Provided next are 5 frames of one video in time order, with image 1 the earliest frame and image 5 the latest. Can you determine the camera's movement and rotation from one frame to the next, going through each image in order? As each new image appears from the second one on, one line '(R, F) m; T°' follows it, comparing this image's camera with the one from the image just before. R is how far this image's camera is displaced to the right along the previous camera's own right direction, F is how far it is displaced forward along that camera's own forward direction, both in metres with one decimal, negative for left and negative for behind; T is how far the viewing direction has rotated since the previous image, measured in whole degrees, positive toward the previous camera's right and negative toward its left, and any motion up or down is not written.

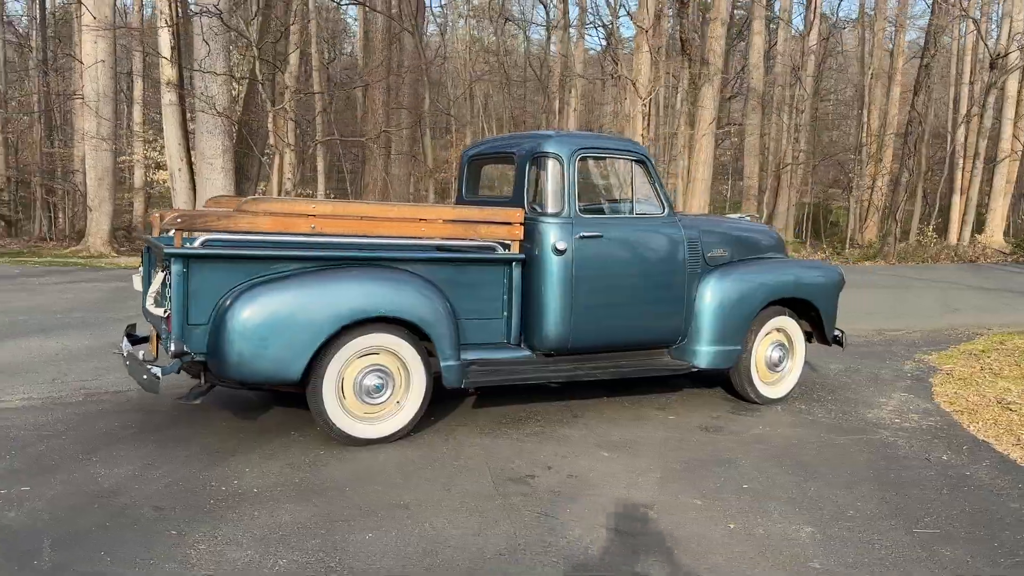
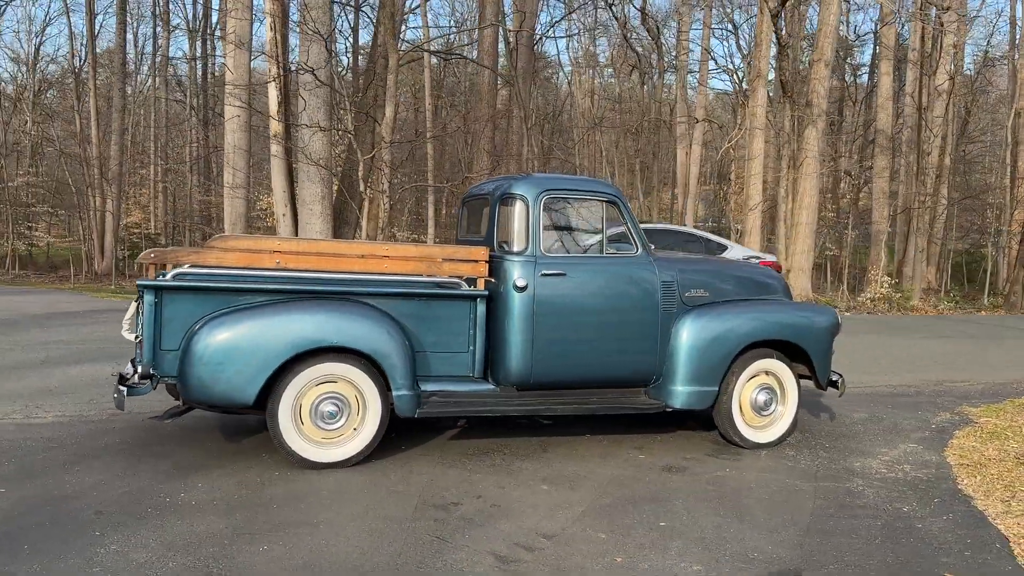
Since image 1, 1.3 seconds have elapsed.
(+1.1, -0.1) m; -9°
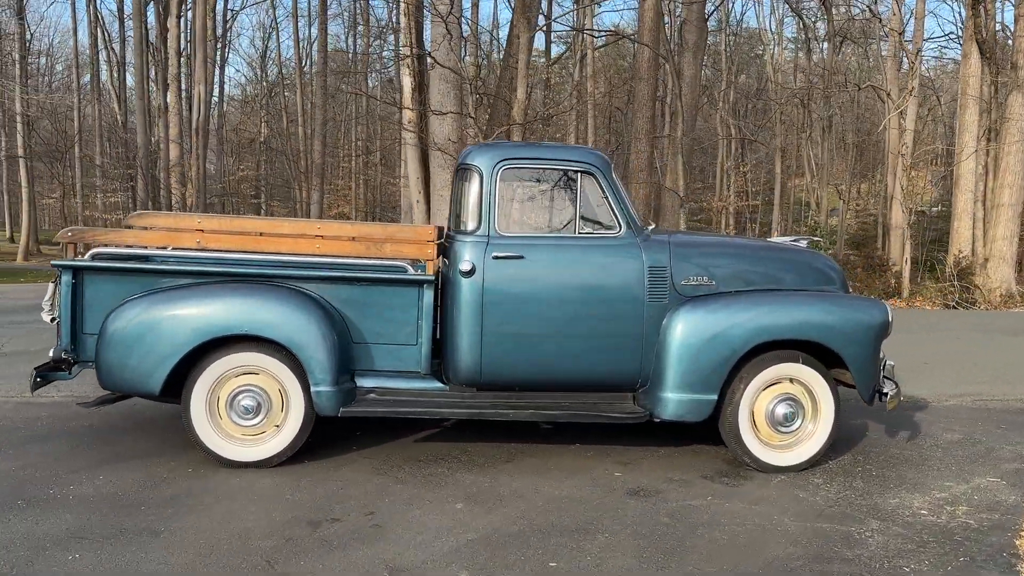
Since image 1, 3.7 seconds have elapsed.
(+1.4, +0.9) m; -14°
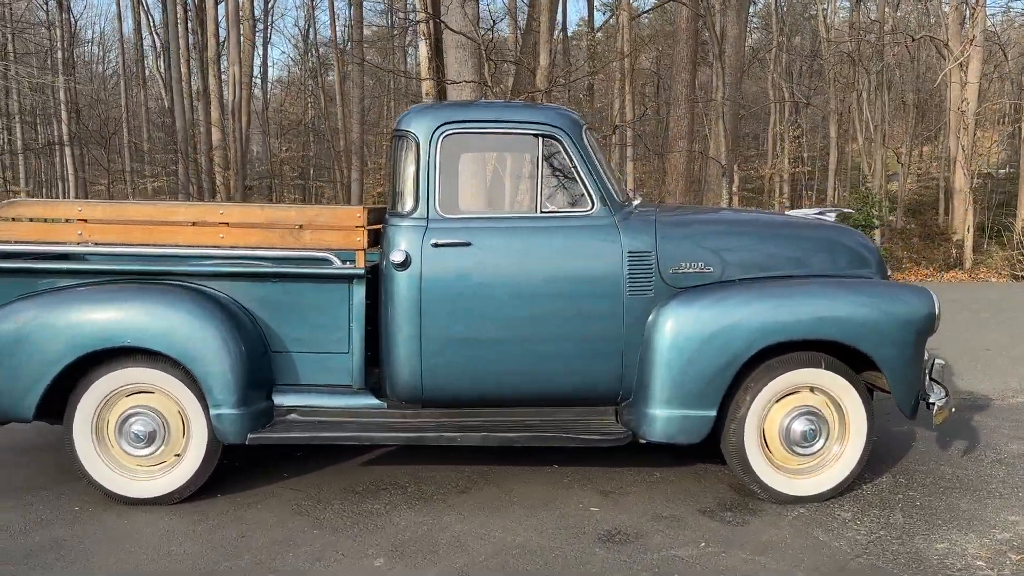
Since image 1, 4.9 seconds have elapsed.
(+0.5, +0.9) m; -4°
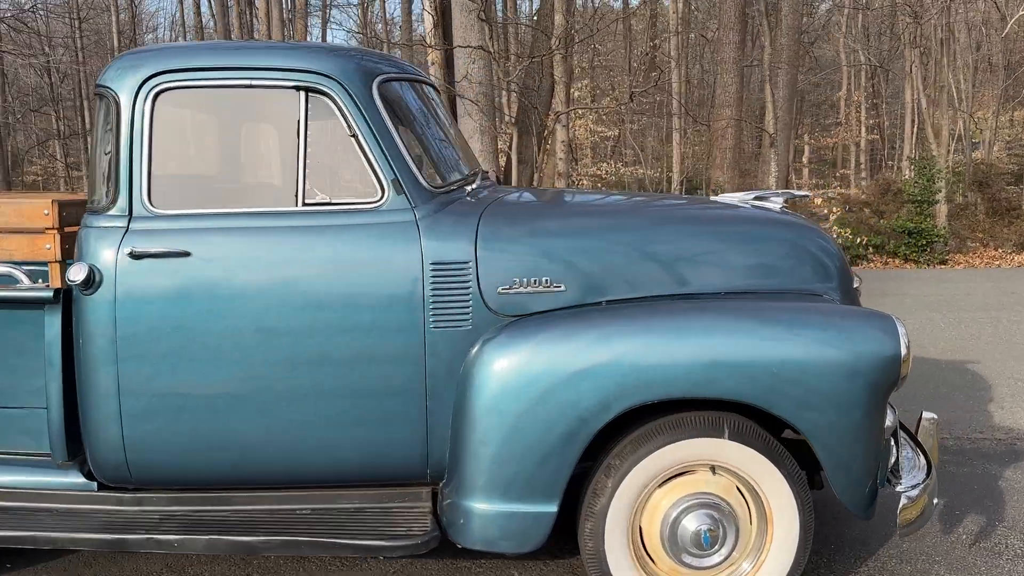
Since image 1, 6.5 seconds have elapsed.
(+0.9, +1.3) m; -5°
